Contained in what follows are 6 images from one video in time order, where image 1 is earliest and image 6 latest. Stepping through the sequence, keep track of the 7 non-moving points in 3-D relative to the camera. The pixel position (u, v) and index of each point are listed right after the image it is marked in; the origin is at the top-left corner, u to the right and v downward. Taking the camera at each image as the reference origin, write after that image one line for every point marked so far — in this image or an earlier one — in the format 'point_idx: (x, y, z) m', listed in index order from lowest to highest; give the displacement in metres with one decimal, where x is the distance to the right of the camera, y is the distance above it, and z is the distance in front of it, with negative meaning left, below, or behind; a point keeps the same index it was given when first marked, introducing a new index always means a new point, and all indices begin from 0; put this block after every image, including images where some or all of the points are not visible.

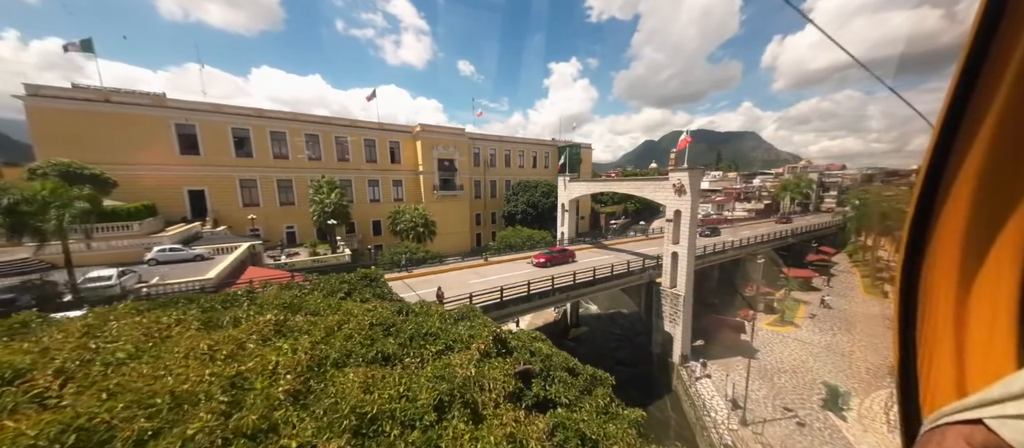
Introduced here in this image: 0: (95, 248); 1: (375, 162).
0: (-10.8, -0.6, +7.9) m
1: (-6.1, +2.8, +13.5) m
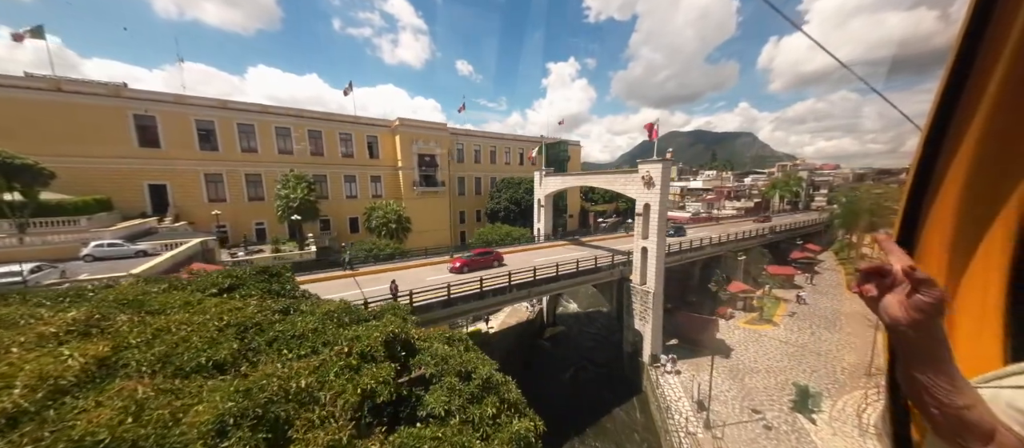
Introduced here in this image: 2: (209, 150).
0: (-11.5, -0.5, +7.5) m
1: (-6.9, +2.9, +13.2) m
2: (-10.7, +2.6, +11.0) m
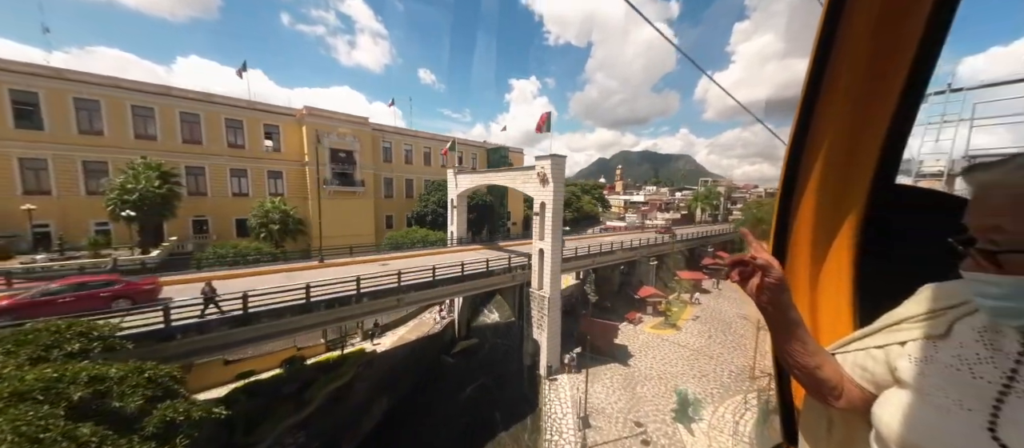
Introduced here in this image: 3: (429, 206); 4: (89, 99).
0: (-13.5, -0.4, +5.1) m
1: (-9.7, +2.8, +11.5) m
2: (-13.1, +2.6, +8.8) m
3: (-4.0, +0.9, +15.6) m
4: (-12.3, +3.7, +9.3) m
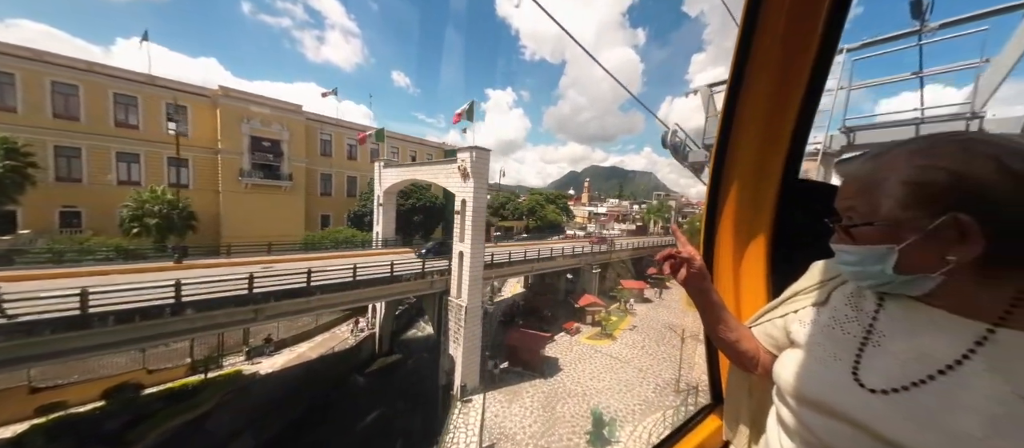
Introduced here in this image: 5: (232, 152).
0: (-14.6, +0.1, +3.2) m
1: (-11.4, +2.9, +10.0) m
2: (-14.5, +2.9, +6.9) m
3: (-6.2, +0.8, +14.6) m
4: (-13.7, +4.0, +7.6) m
5: (-9.5, +2.4, +11.4) m
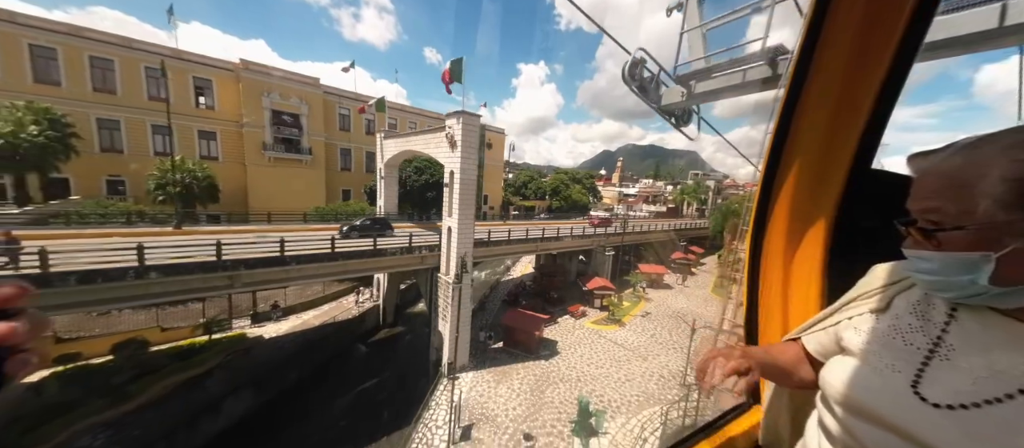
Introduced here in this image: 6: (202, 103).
0: (-14.7, +0.7, +4.3) m
1: (-10.8, +3.9, +10.6) m
2: (-14.2, +3.8, +7.8) m
3: (-5.3, +1.9, +14.8) m
4: (-13.3, +4.9, +8.3) m
5: (-8.8, +3.5, +11.8) m
6: (-7.5, +2.9, +7.4) m
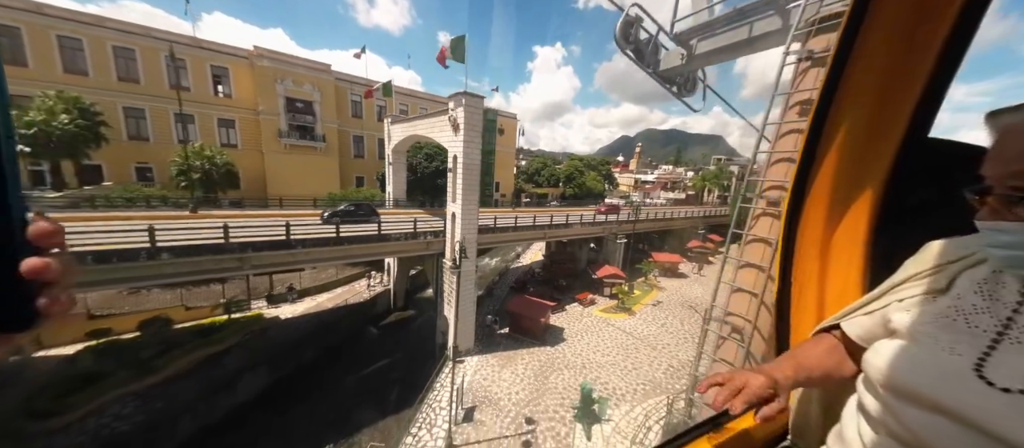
0: (-14.6, +1.0, +4.9) m
1: (-10.4, +4.4, +10.9) m
2: (-13.9, +4.2, +8.3) m
3: (-4.7, +2.6, +14.9) m
4: (-13.0, +5.3, +8.7) m
5: (-8.3, +4.0, +12.0) m
6: (-7.3, +3.3, +7.6) m
